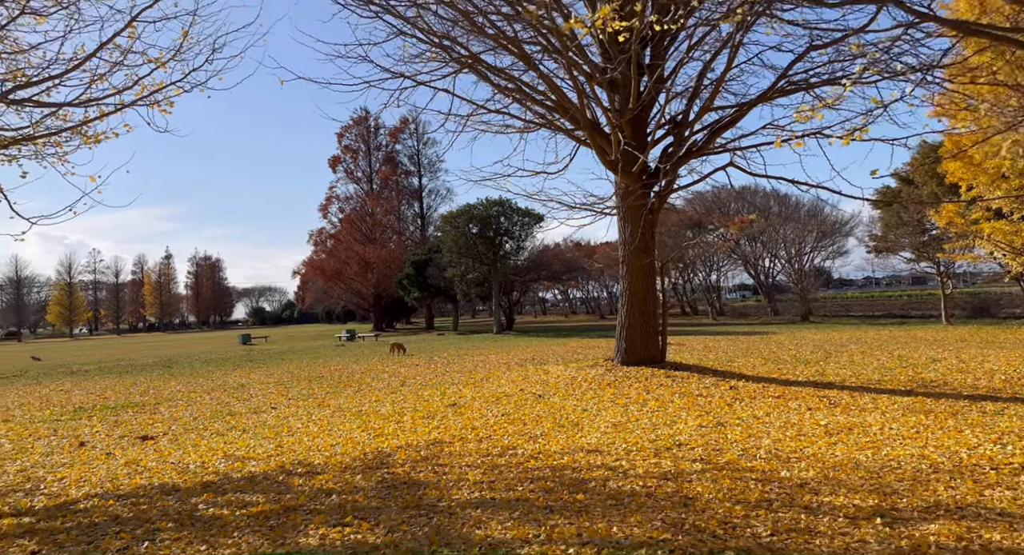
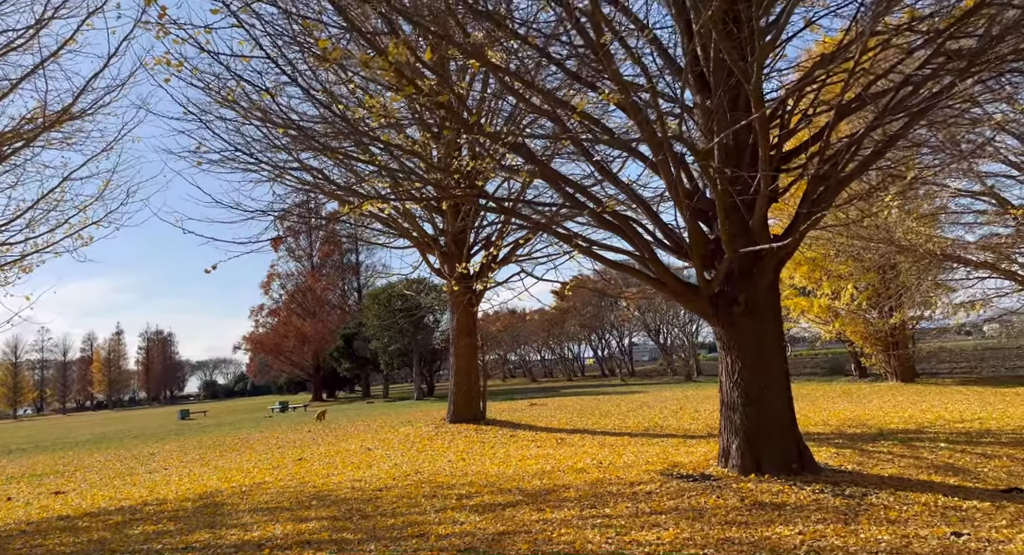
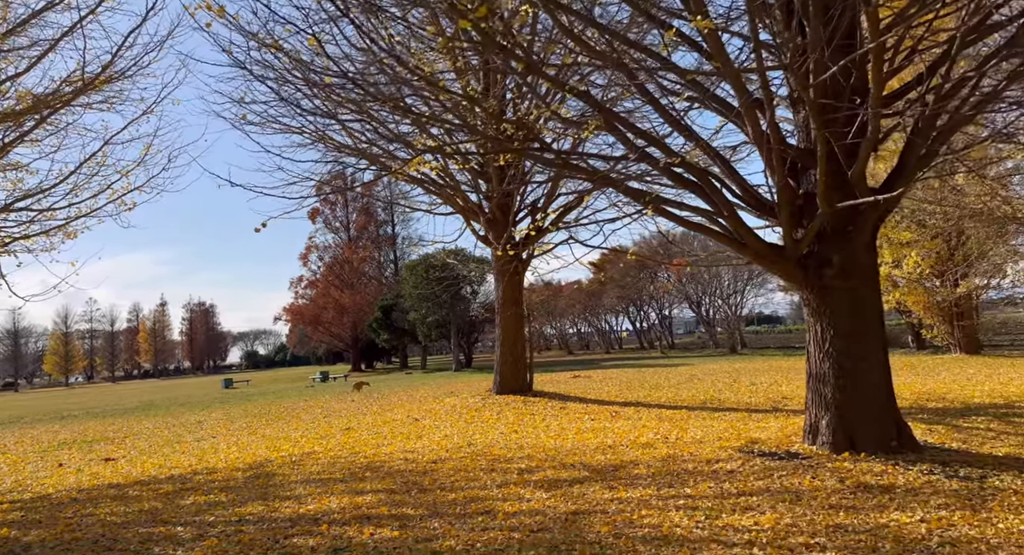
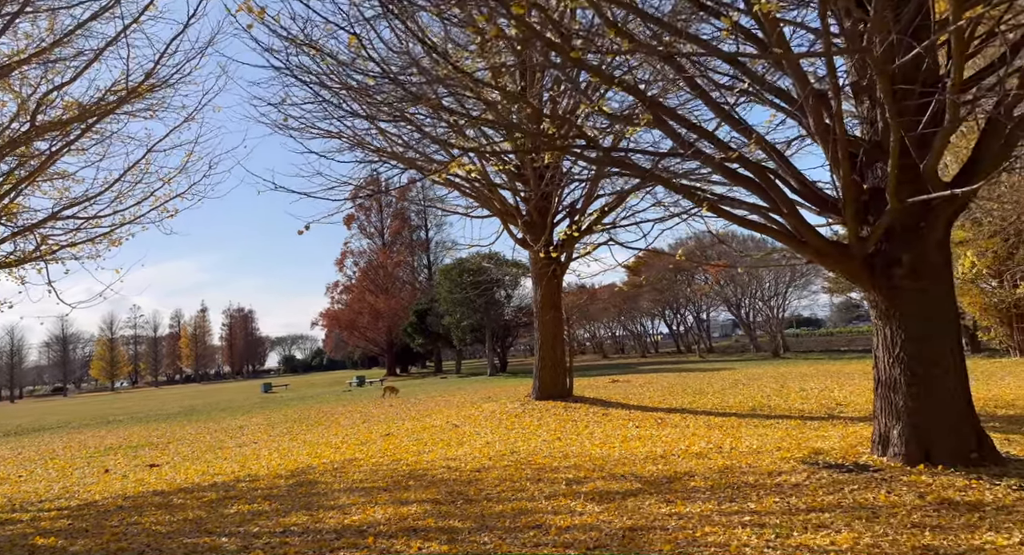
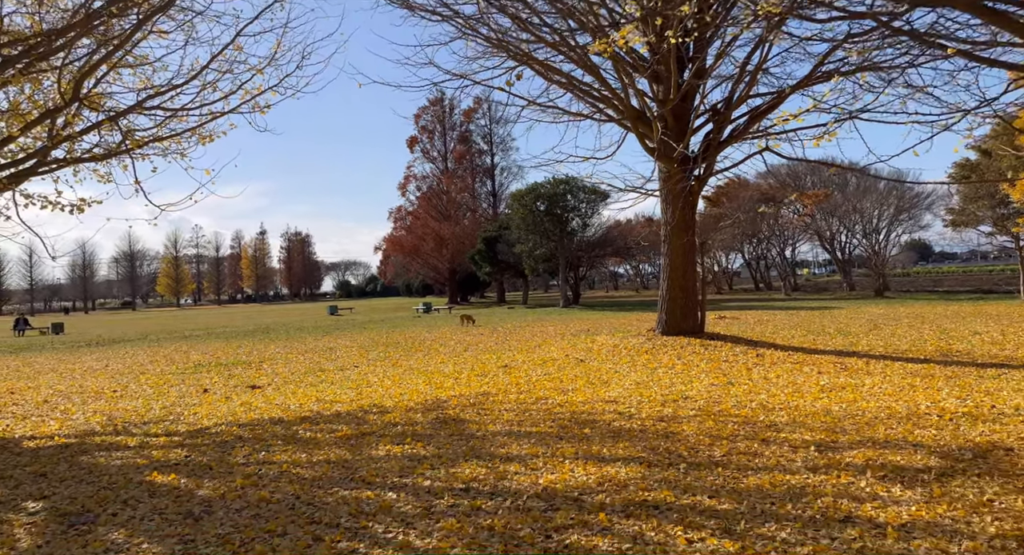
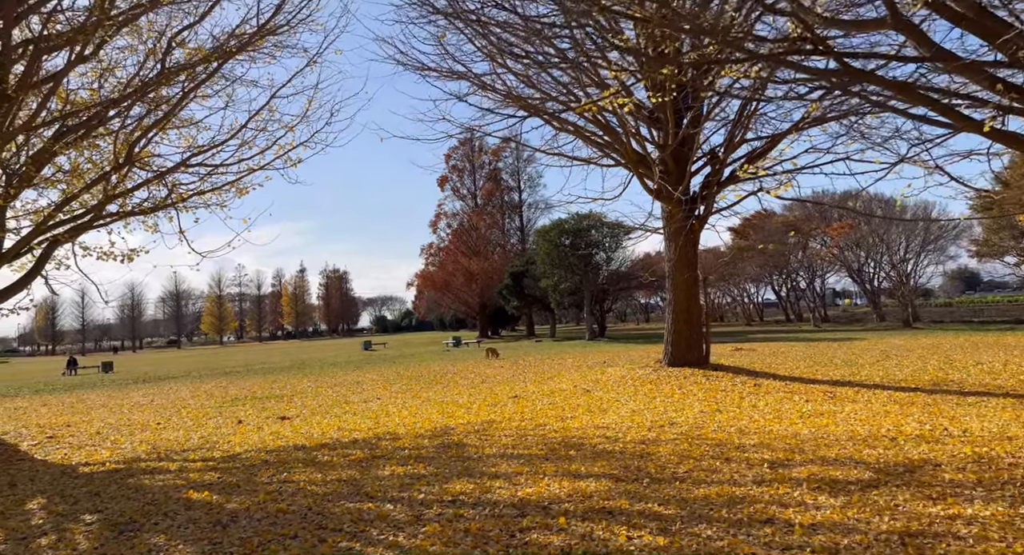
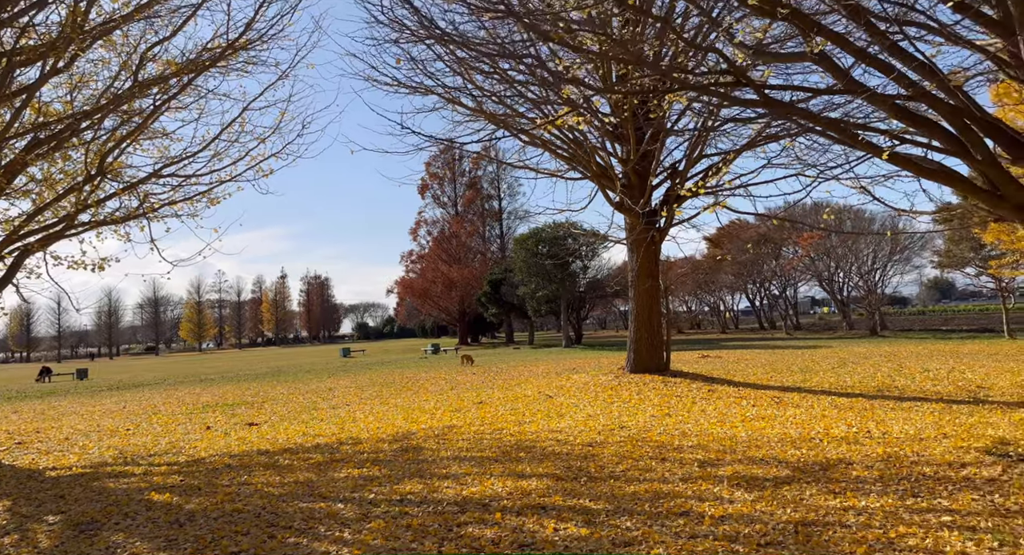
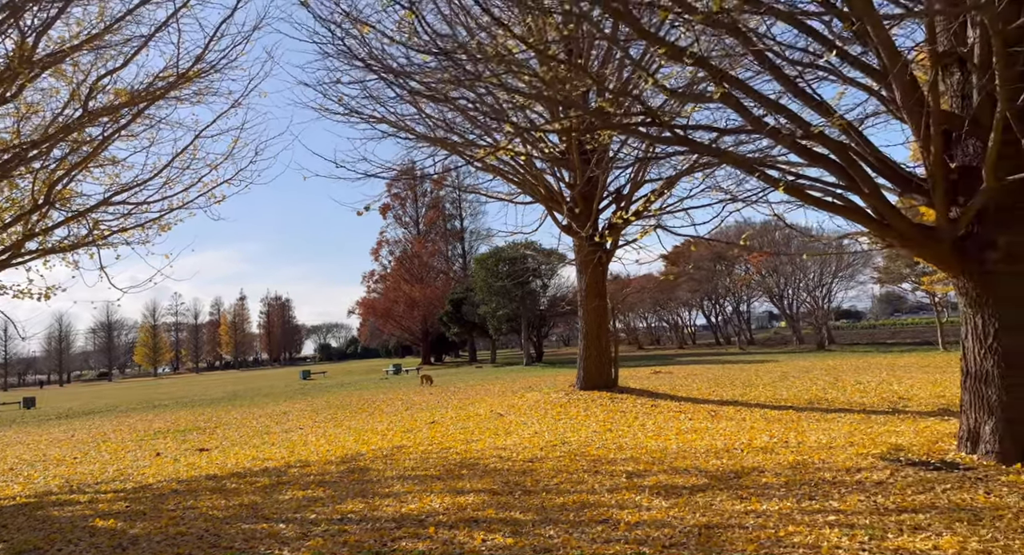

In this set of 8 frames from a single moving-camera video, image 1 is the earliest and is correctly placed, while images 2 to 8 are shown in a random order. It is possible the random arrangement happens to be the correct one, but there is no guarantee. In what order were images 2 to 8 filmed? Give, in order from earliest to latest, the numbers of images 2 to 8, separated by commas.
5, 6, 7, 8, 4, 3, 2
